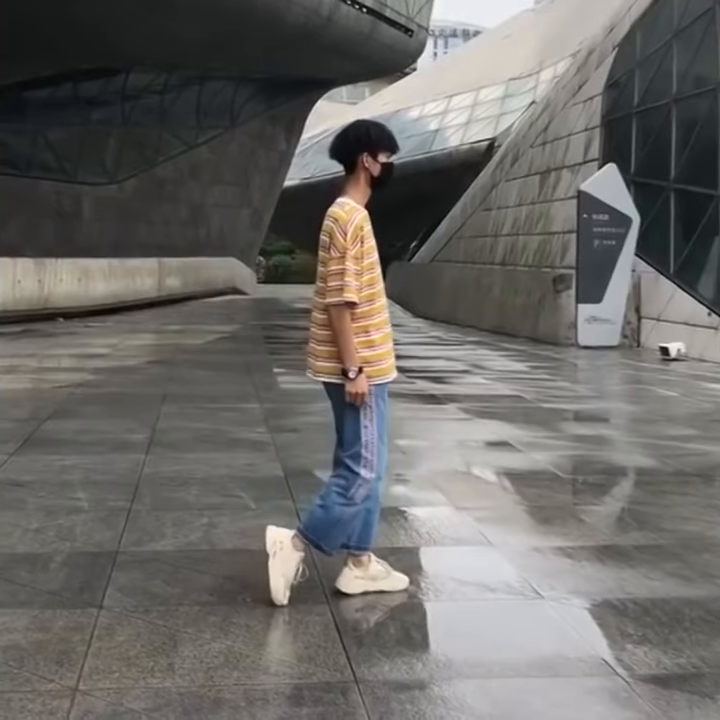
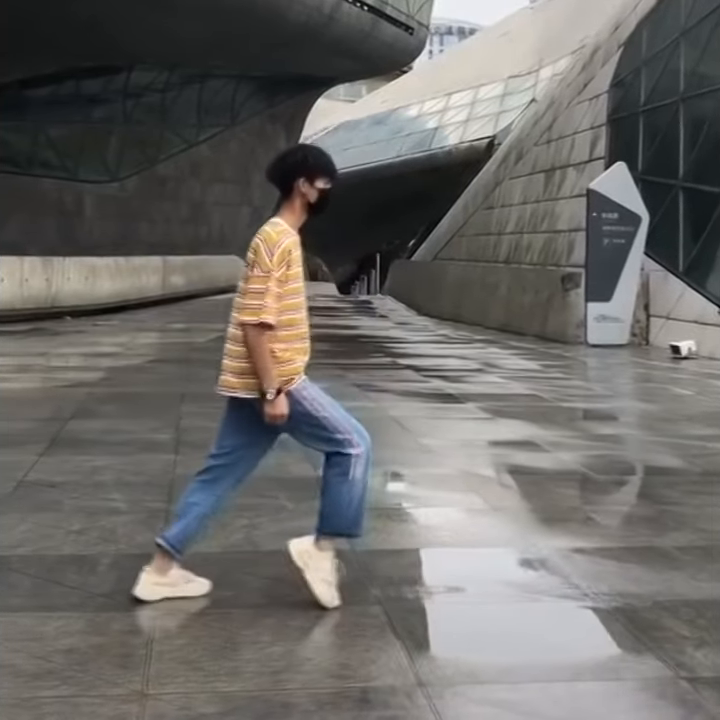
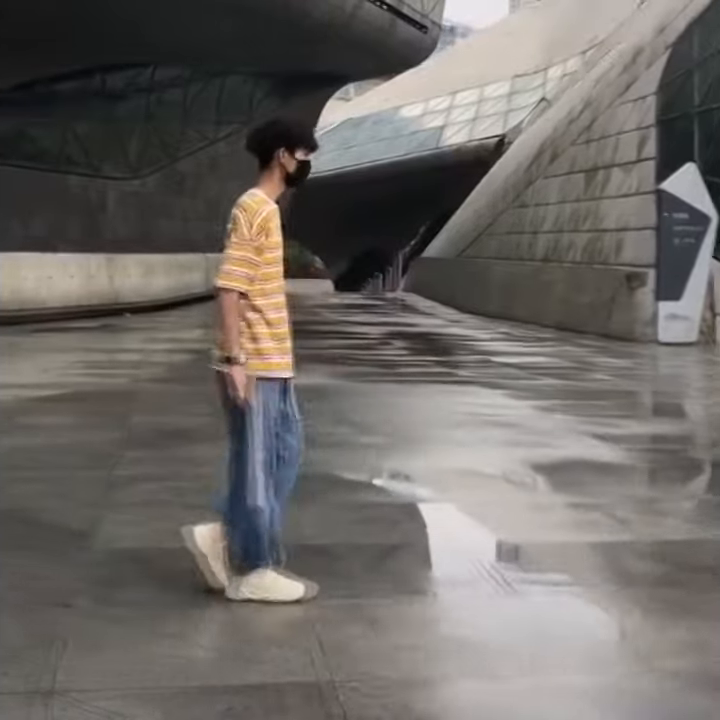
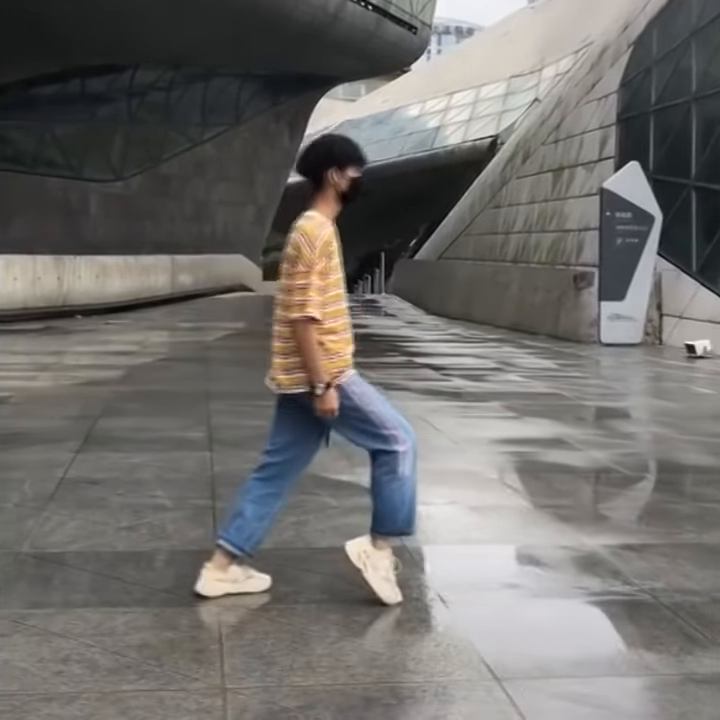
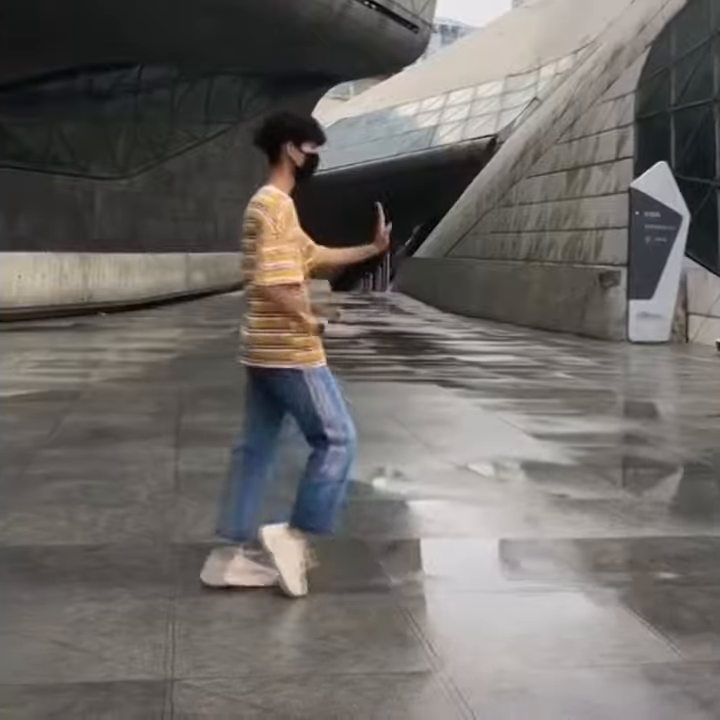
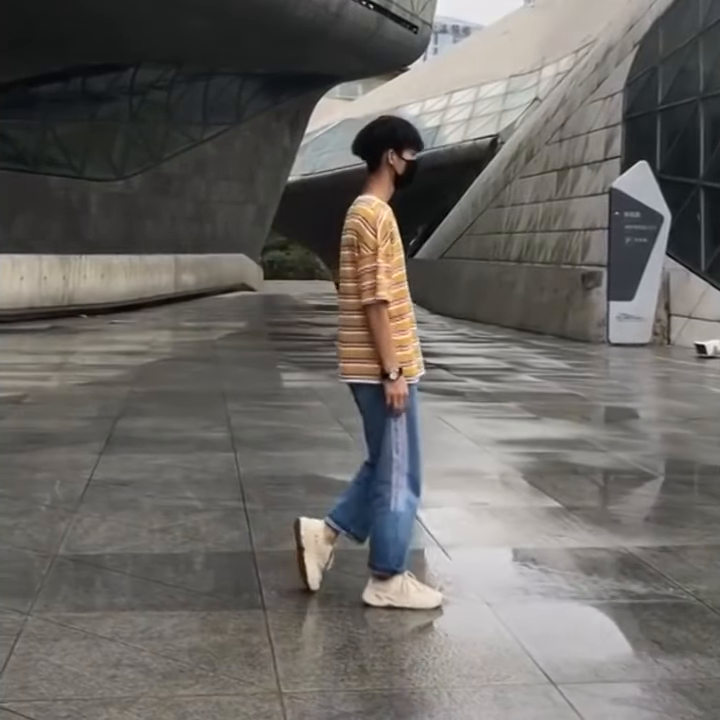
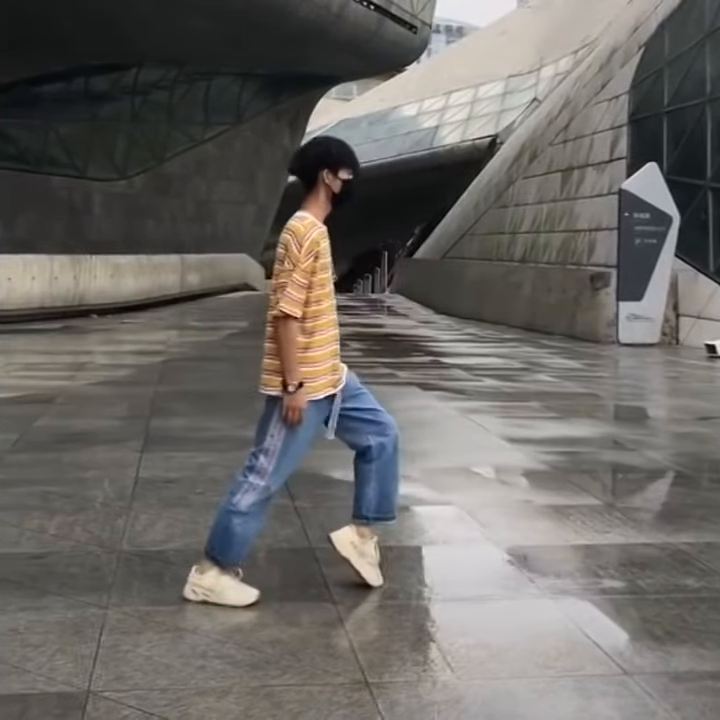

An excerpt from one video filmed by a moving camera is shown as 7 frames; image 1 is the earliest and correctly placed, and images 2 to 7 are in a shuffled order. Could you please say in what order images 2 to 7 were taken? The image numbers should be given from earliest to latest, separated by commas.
2, 4, 6, 7, 5, 3
